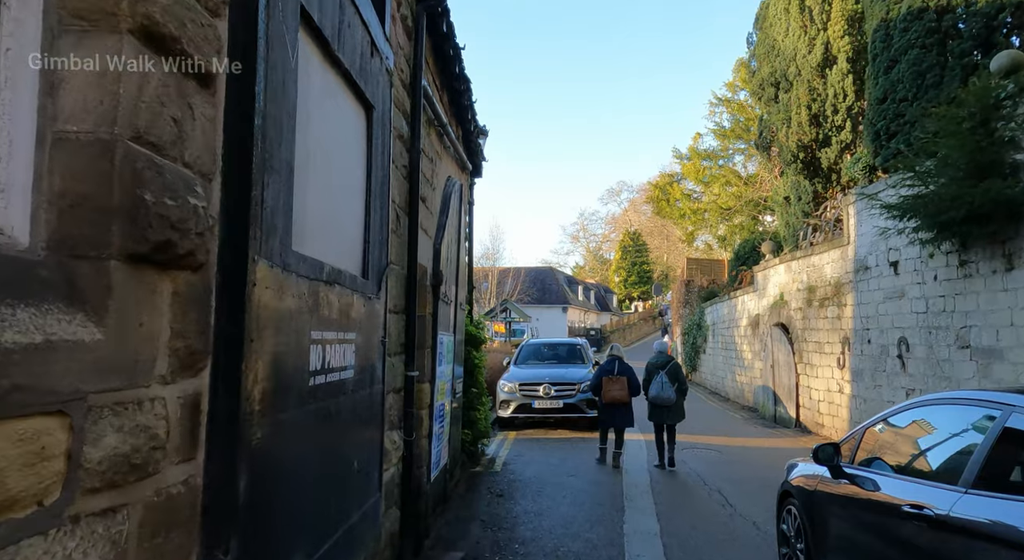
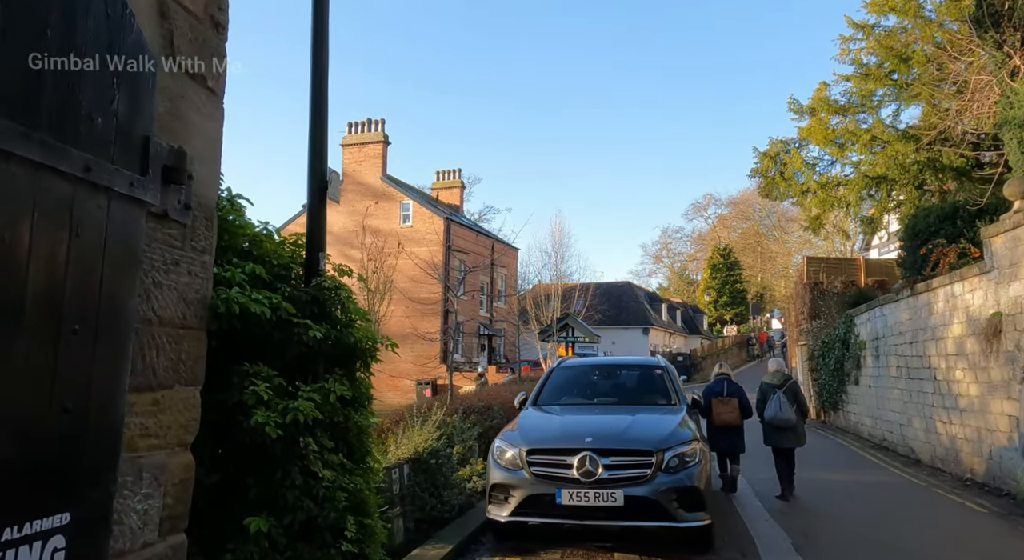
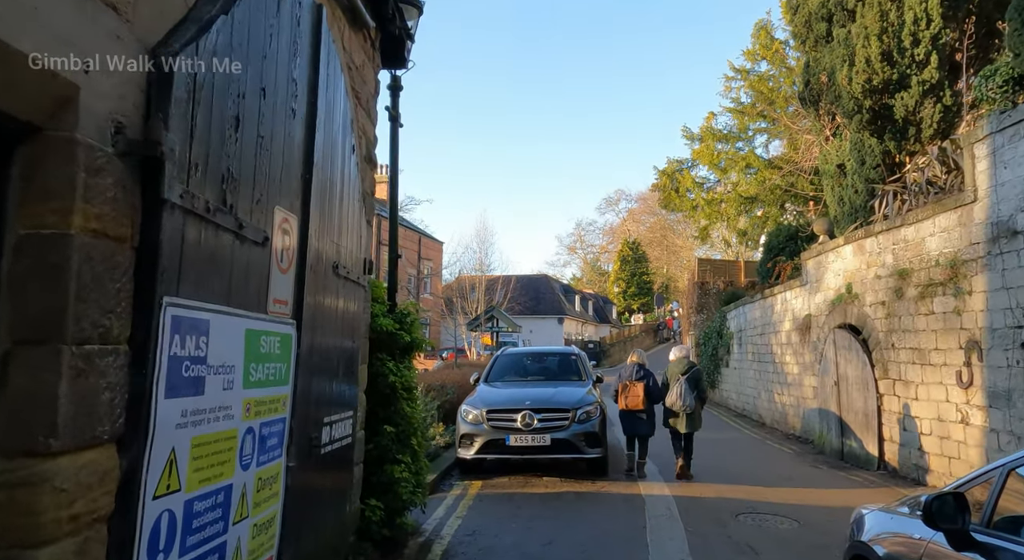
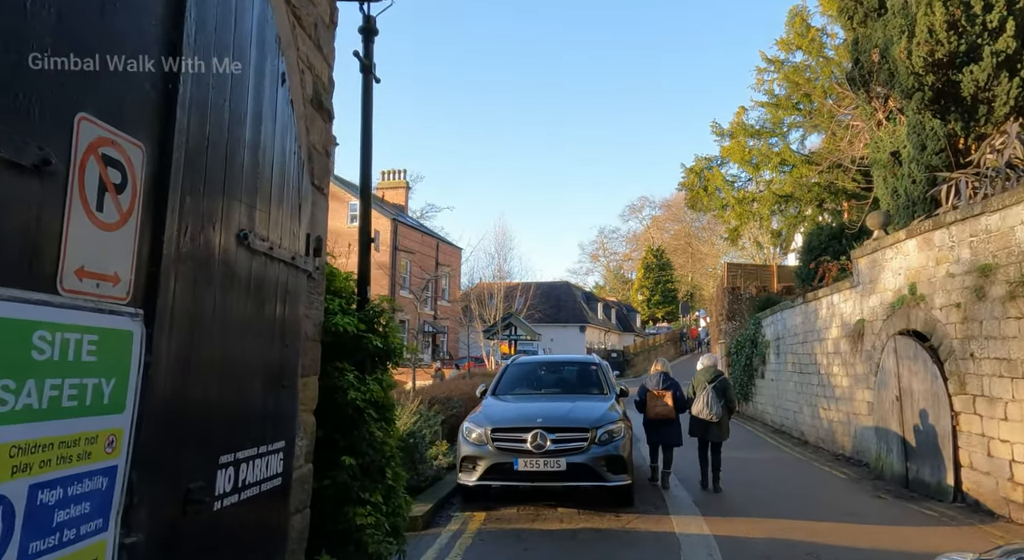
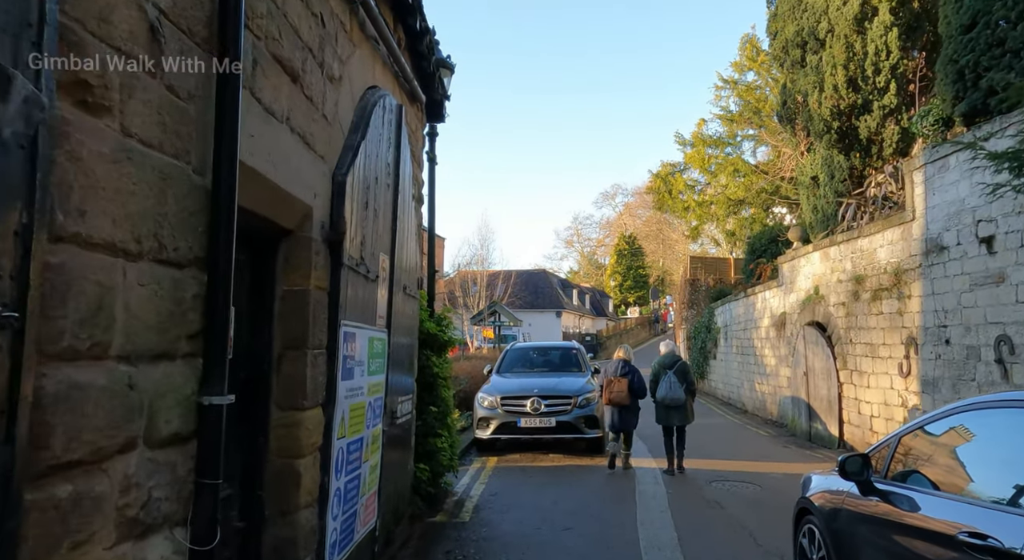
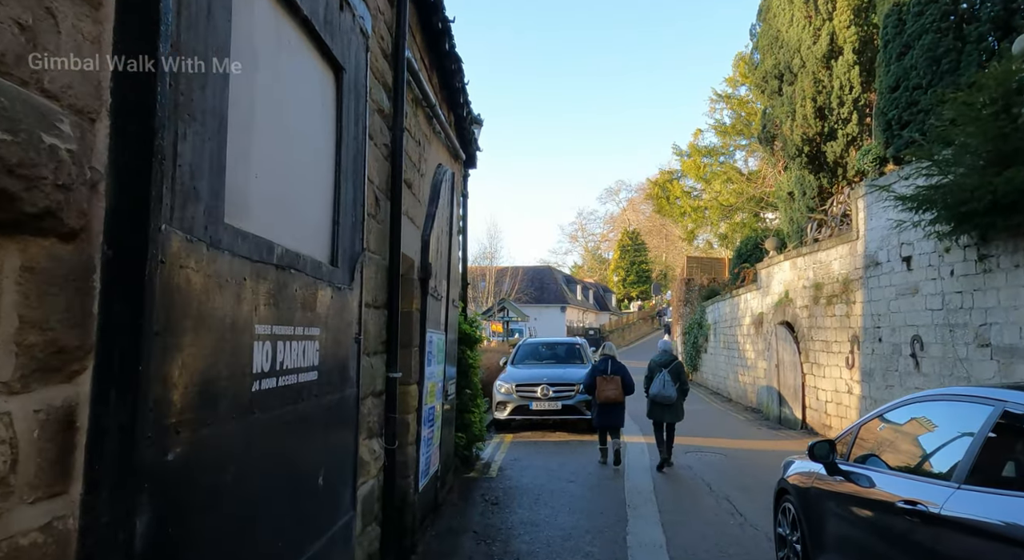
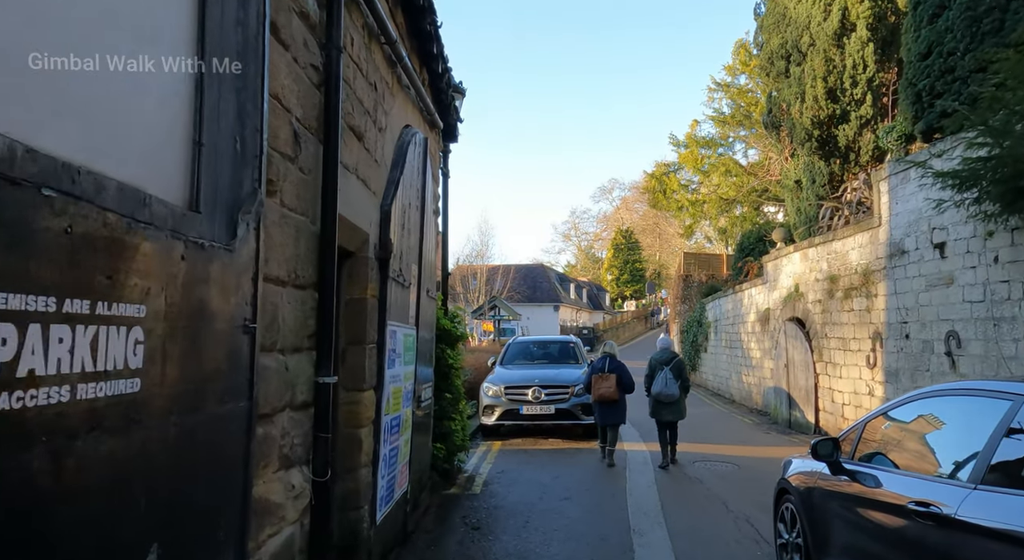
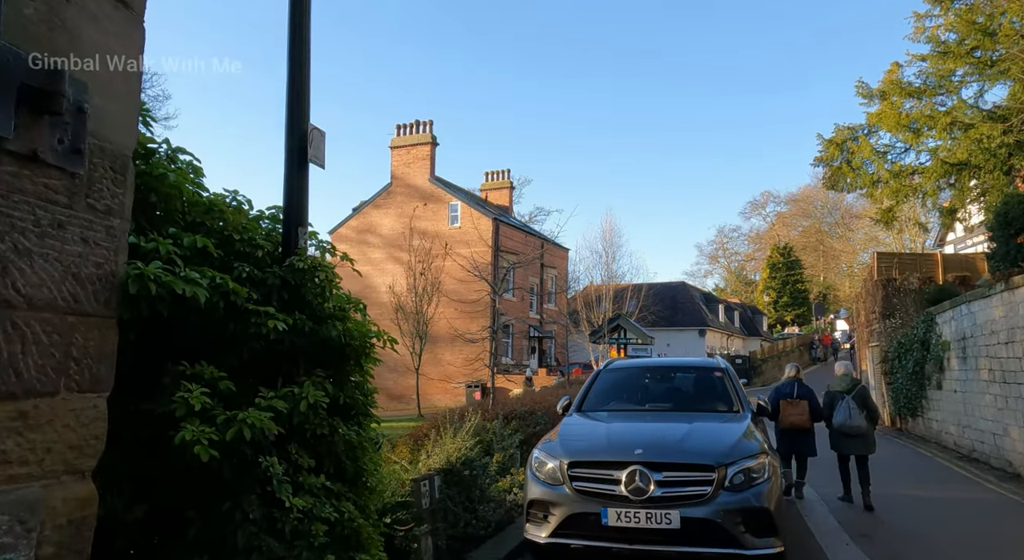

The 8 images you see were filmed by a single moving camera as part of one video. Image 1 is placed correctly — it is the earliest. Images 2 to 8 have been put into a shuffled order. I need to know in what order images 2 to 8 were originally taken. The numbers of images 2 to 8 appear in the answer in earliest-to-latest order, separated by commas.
6, 7, 5, 3, 4, 2, 8
